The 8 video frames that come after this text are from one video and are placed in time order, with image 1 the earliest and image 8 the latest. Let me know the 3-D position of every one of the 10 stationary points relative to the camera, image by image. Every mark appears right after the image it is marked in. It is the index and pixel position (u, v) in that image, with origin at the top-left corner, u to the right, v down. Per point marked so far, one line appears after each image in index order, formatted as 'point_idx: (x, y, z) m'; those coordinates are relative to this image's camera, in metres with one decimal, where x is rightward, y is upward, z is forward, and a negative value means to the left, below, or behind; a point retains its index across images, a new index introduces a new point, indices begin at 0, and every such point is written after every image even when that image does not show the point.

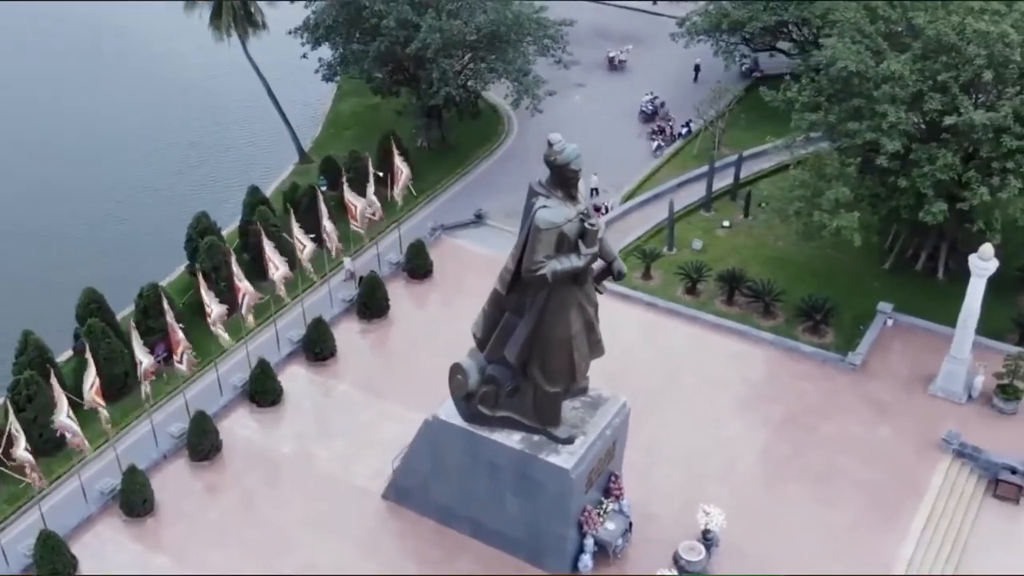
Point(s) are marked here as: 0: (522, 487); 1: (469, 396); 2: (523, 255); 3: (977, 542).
0: (+0.1, -3.0, +17.6) m
1: (-0.6, -1.6, +17.4) m
2: (+0.2, +0.5, +15.8) m
3: (+7.7, -4.2, +19.0) m
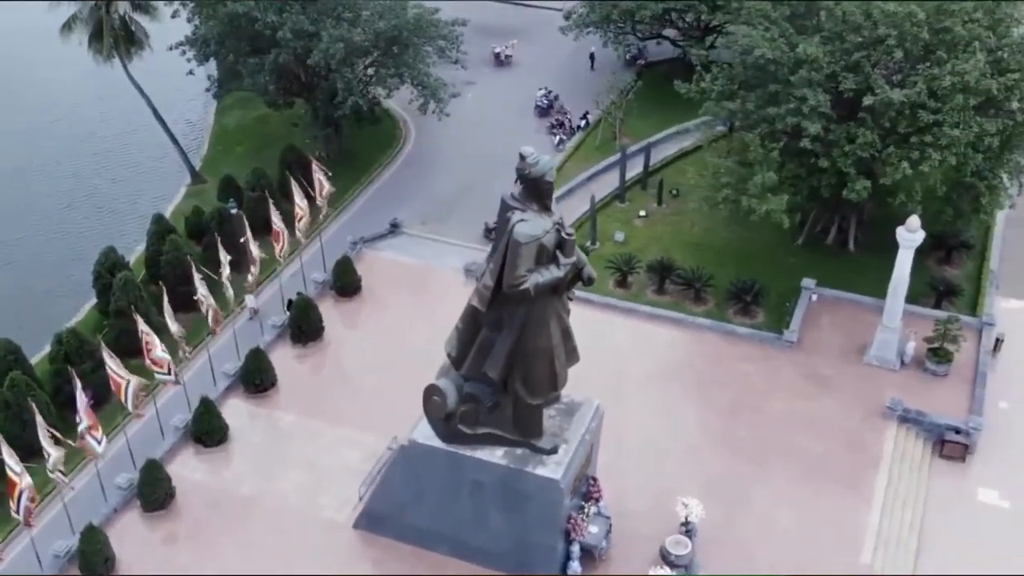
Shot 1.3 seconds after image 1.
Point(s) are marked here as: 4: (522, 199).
0: (-0.1, -3.2, +17.4) m
1: (-0.9, -1.9, +17.1) m
2: (-0.1, +0.2, +15.6) m
3: (+7.2, -3.7, +19.8) m
4: (+0.1, +1.2, +15.6) m
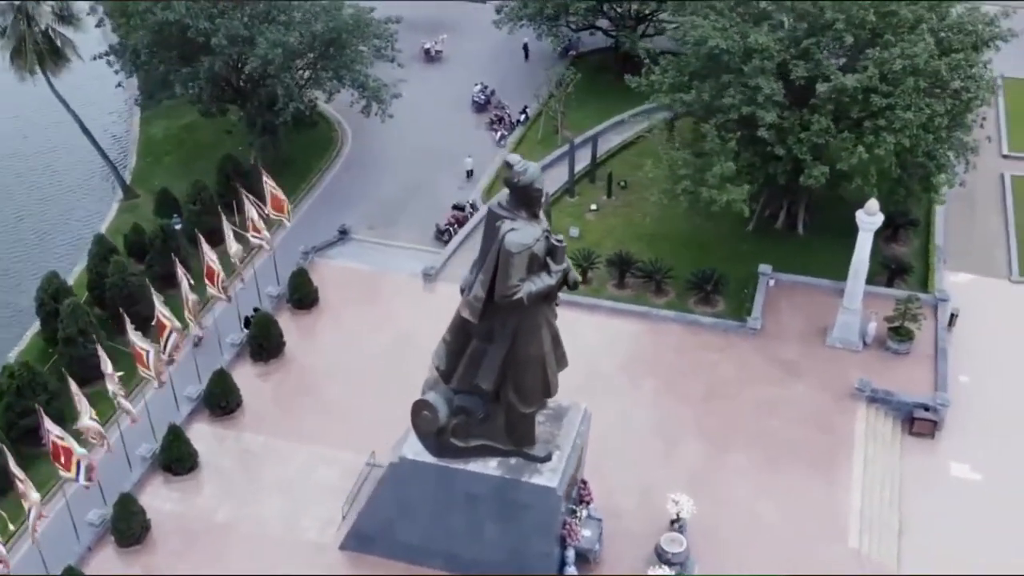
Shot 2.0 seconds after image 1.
0: (-0.1, -3.3, +17.2) m
1: (-1.0, -2.1, +16.8) m
2: (-0.2, +0.1, +15.3) m
3: (+7.0, -3.4, +20.2) m
4: (0.0, +1.1, +15.3) m
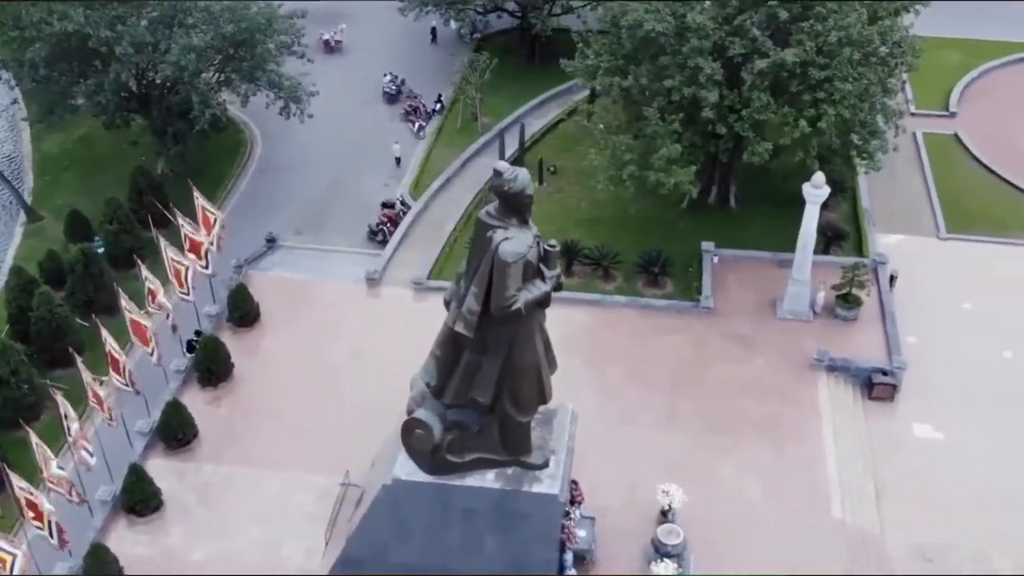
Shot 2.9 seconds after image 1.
0: (-0.2, -3.4, +16.8) m
1: (-1.1, -2.2, +16.3) m
2: (-0.3, -0.1, +14.8) m
3: (+6.5, -2.8, +20.6) m
4: (-0.2, +0.9, +14.9) m
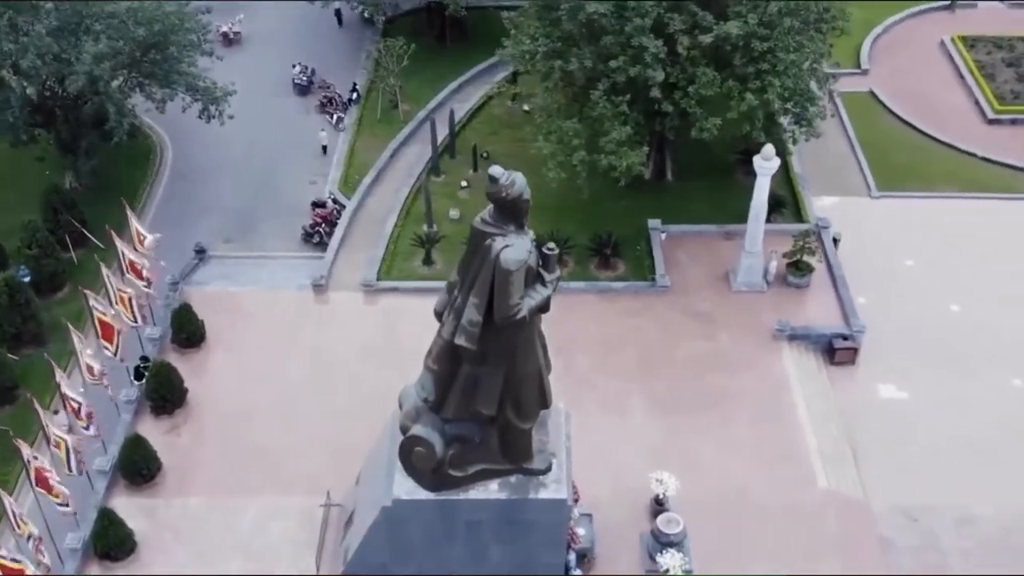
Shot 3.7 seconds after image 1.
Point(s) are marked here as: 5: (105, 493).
0: (-0.1, -3.5, +16.4) m
1: (-1.0, -2.4, +15.7) m
2: (-0.2, -0.2, +14.3) m
3: (+6.1, -2.2, +20.9) m
4: (-0.2, +0.8, +14.3) m
5: (-6.6, -3.3, +18.8) m
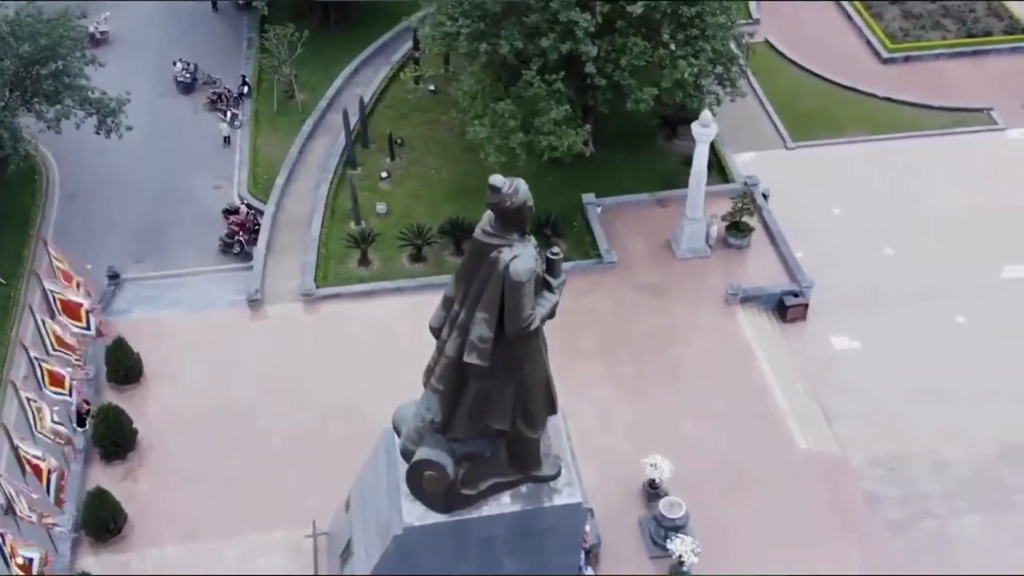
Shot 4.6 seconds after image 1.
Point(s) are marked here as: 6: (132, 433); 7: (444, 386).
0: (+0.1, -3.5, +16.0) m
1: (-0.8, -2.6, +15.1) m
2: (-0.1, -0.3, +13.7) m
3: (+5.4, -1.4, +21.2) m
4: (-0.2, +0.6, +13.7) m
5: (-6.7, -4.0, +17.5) m
6: (-6.2, -2.4, +19.0) m
7: (-0.8, -1.2, +14.6) m
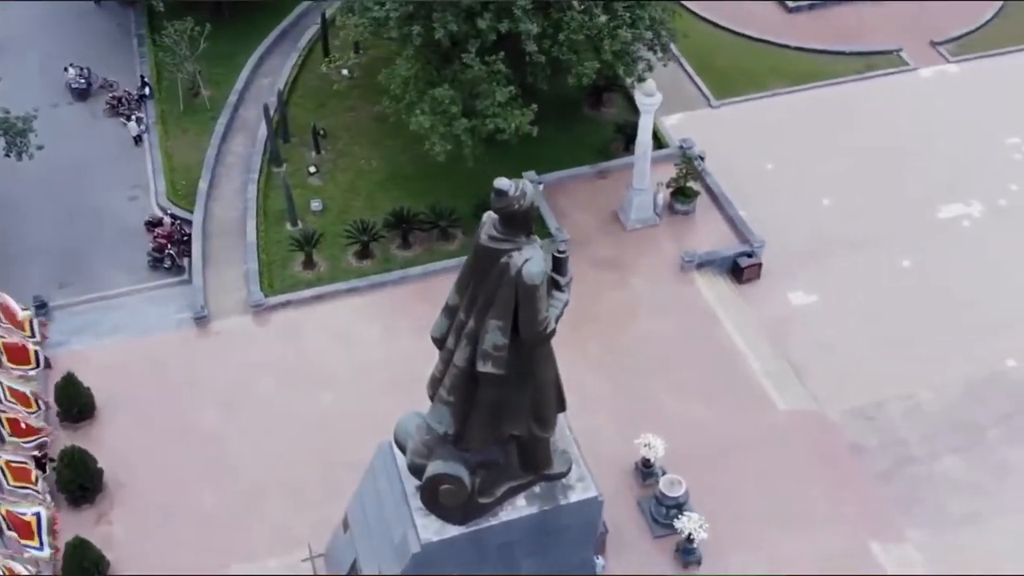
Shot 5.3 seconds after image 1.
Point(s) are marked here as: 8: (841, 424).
0: (+0.3, -3.5, +15.7) m
1: (-0.6, -2.6, +14.6) m
2: (+0.1, -0.4, +13.3) m
3: (+4.8, -0.7, +21.3) m
4: (-0.1, +0.6, +13.2) m
5: (-6.5, -4.6, +16.4) m
6: (-6.4, -2.9, +17.9) m
7: (-0.7, -1.3, +14.1) m
8: (+5.6, -2.3, +19.6) m
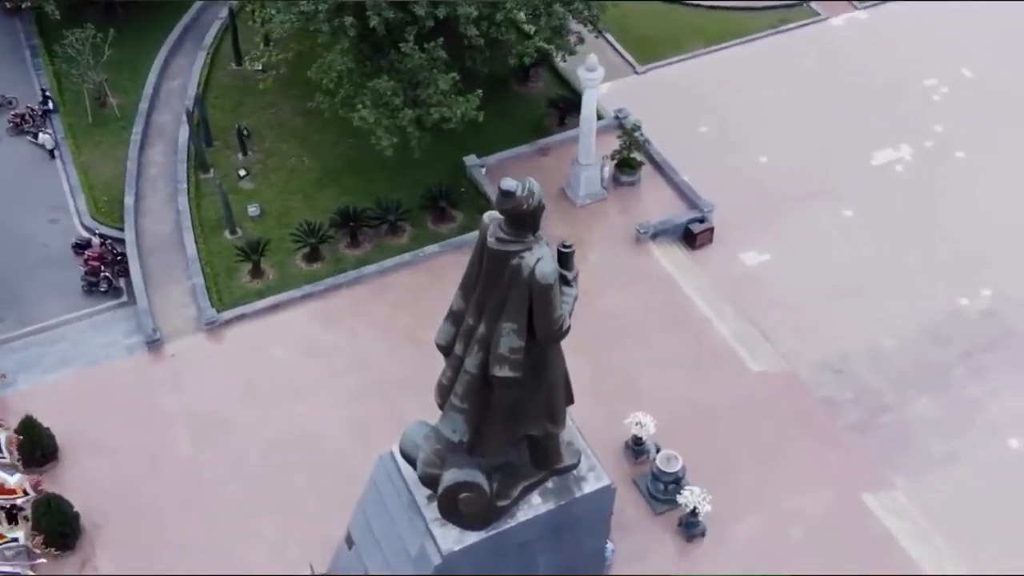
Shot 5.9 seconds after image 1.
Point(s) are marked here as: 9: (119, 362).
0: (+0.6, -3.4, +15.5) m
1: (-0.3, -2.7, +14.4) m
2: (+0.2, -0.4, +13.0) m
3: (+4.1, 0.0, +21.5) m
4: (0.0, +0.6, +12.9) m
5: (-6.2, -5.2, +15.6) m
6: (-6.4, -3.4, +17.1) m
7: (-0.5, -1.4, +13.8) m
8: (+5.2, -1.6, +19.9) m
9: (-6.7, -1.3, +19.8) m
